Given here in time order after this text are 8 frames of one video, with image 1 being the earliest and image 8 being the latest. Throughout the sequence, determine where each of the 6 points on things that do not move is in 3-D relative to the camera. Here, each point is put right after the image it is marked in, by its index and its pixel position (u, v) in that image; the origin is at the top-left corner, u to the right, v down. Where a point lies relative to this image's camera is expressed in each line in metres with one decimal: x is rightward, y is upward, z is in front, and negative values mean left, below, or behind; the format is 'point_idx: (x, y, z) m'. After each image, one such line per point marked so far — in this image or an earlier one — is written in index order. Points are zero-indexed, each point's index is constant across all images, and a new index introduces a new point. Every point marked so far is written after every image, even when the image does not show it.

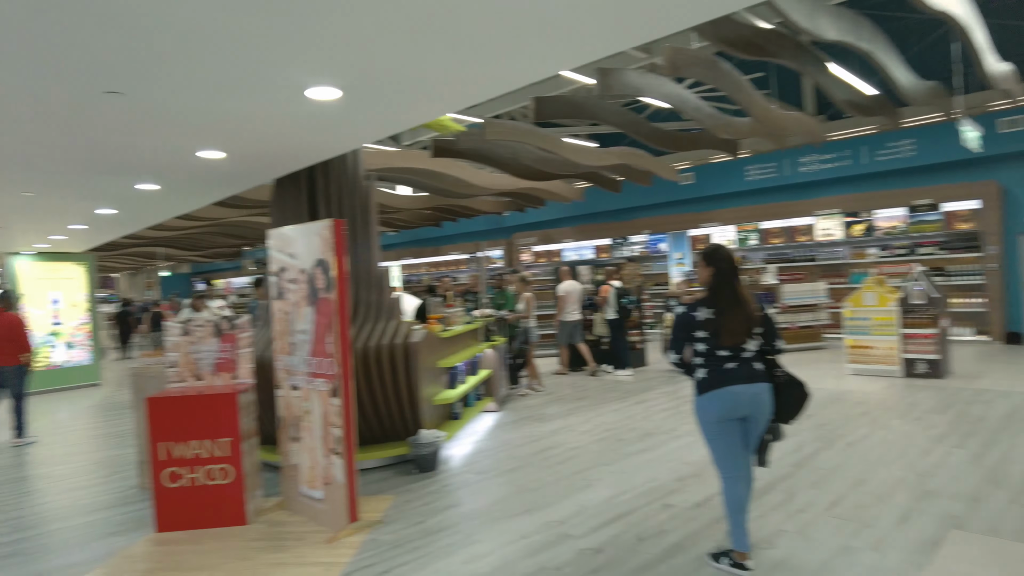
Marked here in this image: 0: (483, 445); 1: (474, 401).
0: (-0.3, -1.6, +6.7) m
1: (-0.5, -1.5, +8.4) m
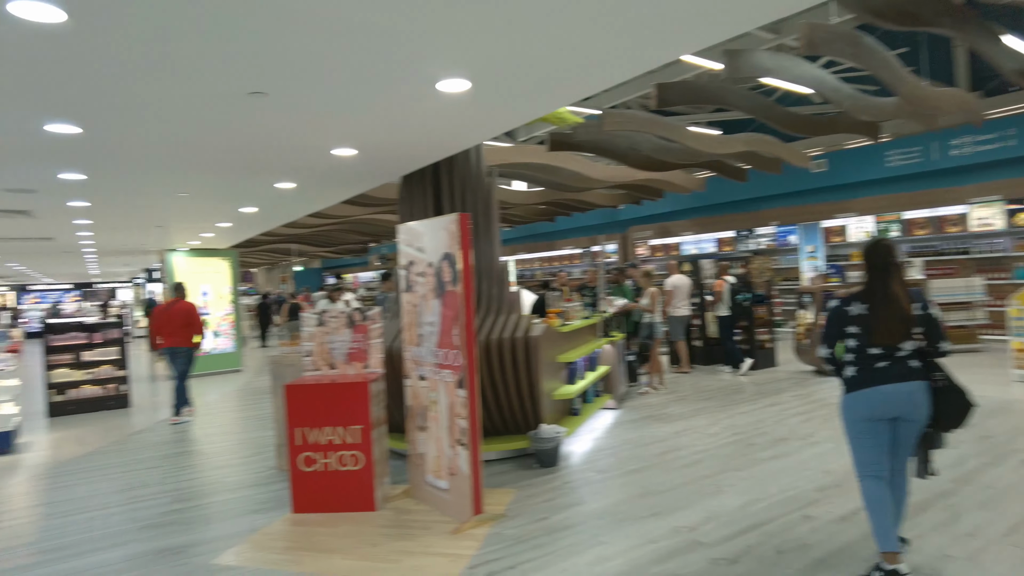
0: (+0.9, -1.6, +6.6) m
1: (+1.0, -1.4, +8.2) m
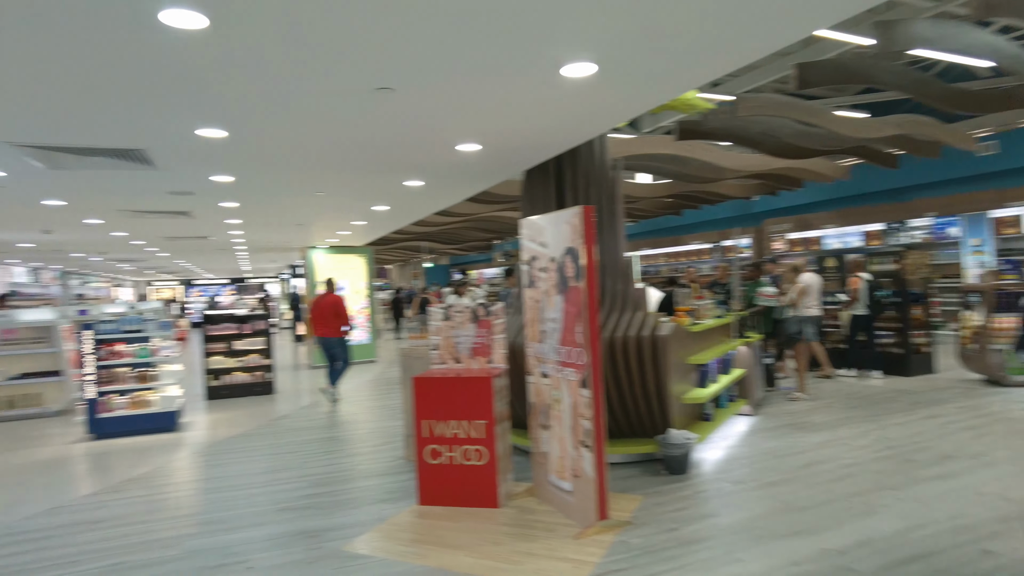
0: (+2.1, -1.5, +6.1) m
1: (+2.5, -1.3, +7.7) m
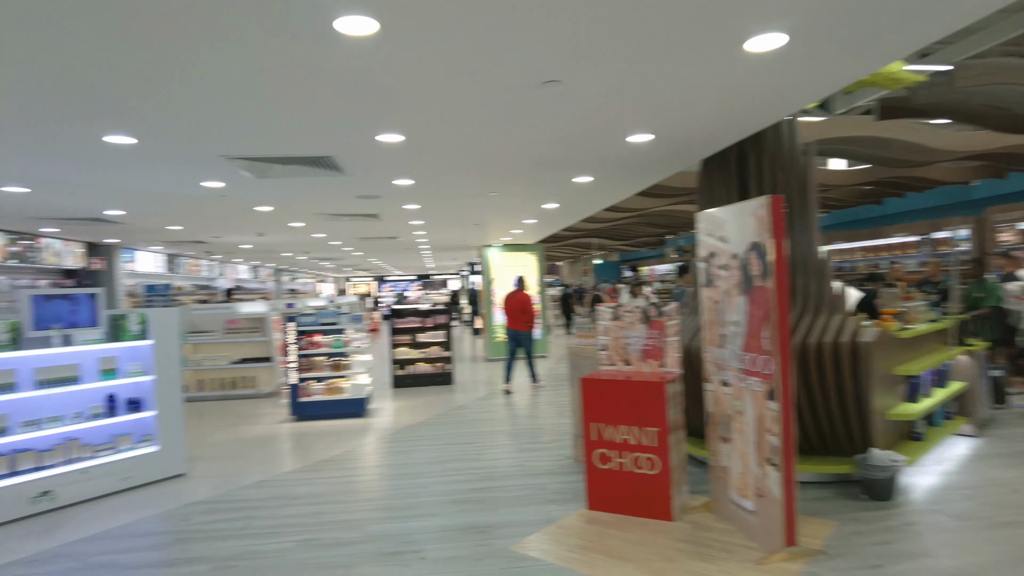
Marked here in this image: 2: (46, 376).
0: (+3.6, -1.5, +5.2) m
1: (+4.4, -1.3, +6.7) m
2: (-4.1, -0.8, +5.7) m
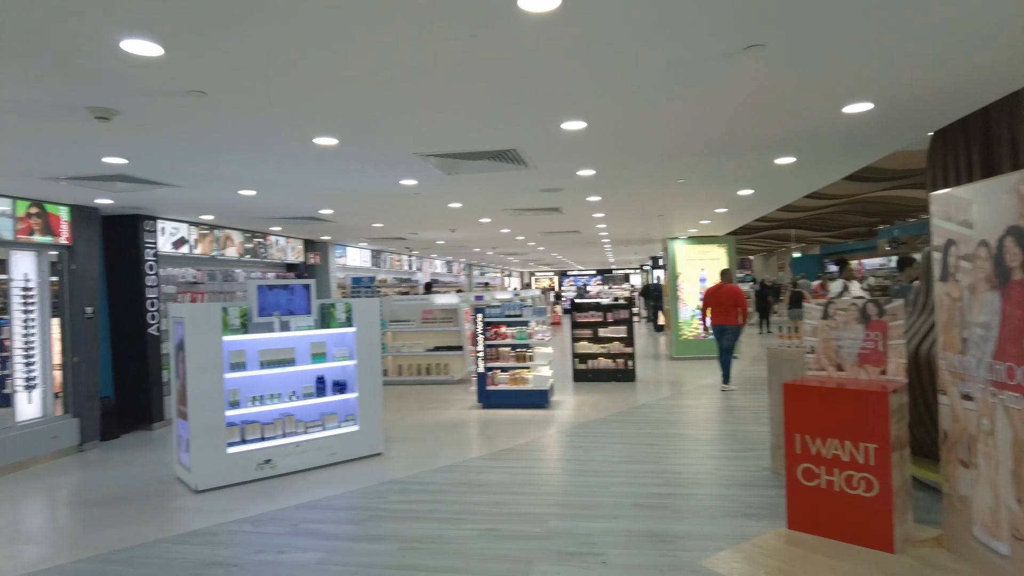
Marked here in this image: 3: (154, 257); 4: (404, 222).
0: (+4.9, -1.5, +3.9) m
1: (+6.0, -1.3, +5.0) m
2: (-2.4, -0.7, +6.4) m
3: (-4.7, +0.4, +8.7) m
4: (-1.7, +1.0, +10.0) m
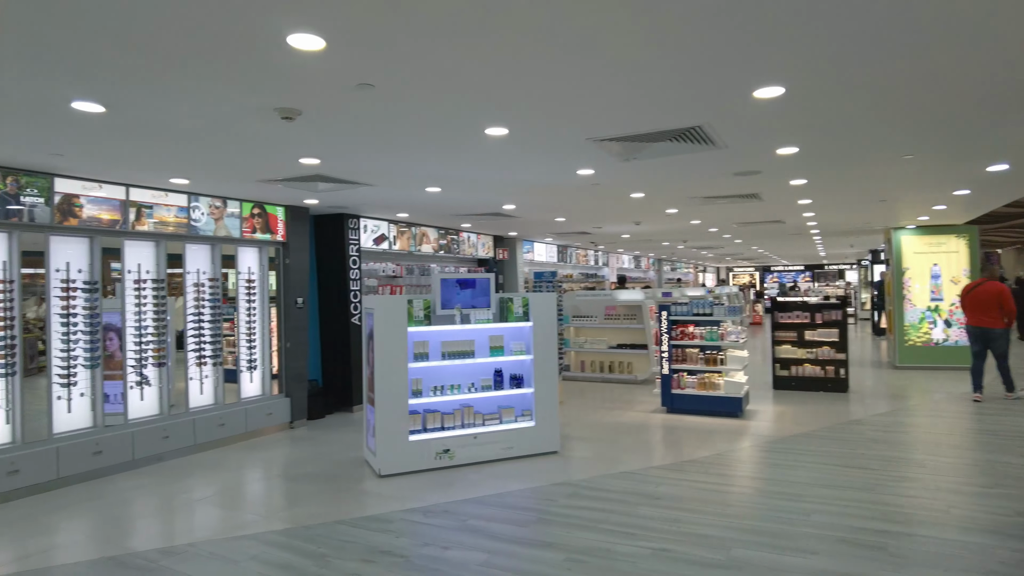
0: (+5.6, -1.5, +2.0) m
1: (+7.0, -1.3, +2.8) m
2: (-0.6, -0.6, +6.5) m
3: (-2.2, +0.5, +9.4) m
4: (+1.1, +1.1, +9.8) m
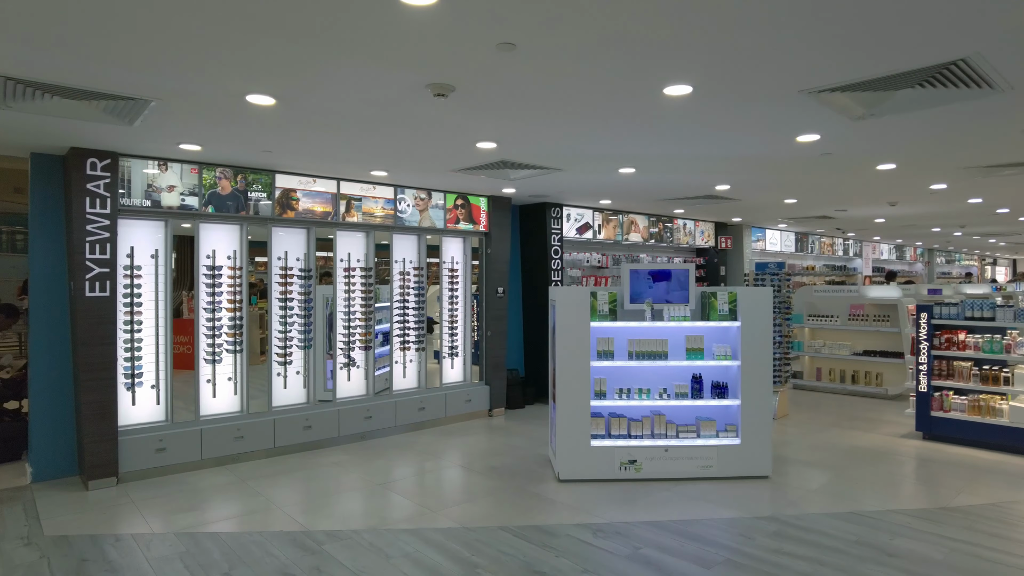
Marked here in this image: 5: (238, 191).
0: (+5.4, -1.6, -0.5) m
1: (+7.0, -1.5, -0.3) m
2: (+1.1, -0.5, +5.8) m
3: (+0.6, +0.6, +9.0) m
4: (+3.9, +1.2, +8.3) m
5: (-2.6, +0.9, +6.3) m
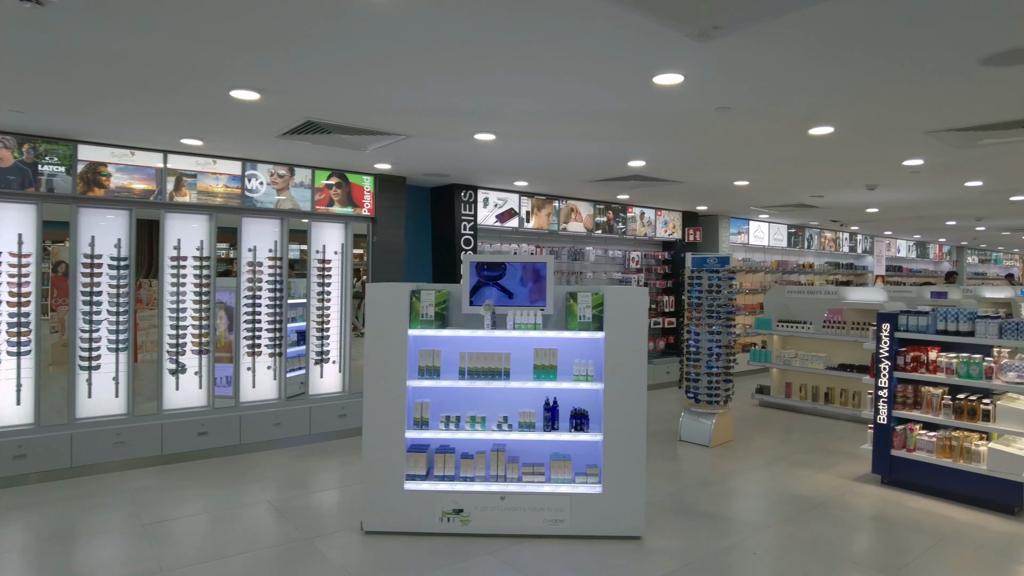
0: (+3.6, -1.7, -2.1) m
1: (+5.2, -1.6, -2.0) m
2: (-0.2, -0.5, +4.5) m
3: (-0.5, +0.7, +7.8) m
4: (+2.8, +1.2, +6.8) m
5: (-3.9, +1.0, +5.2) m
